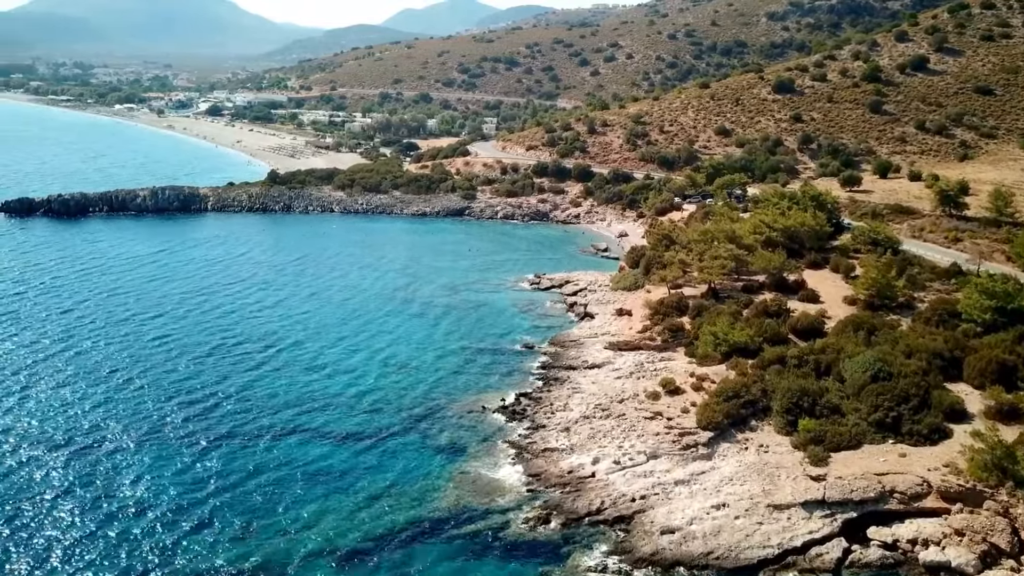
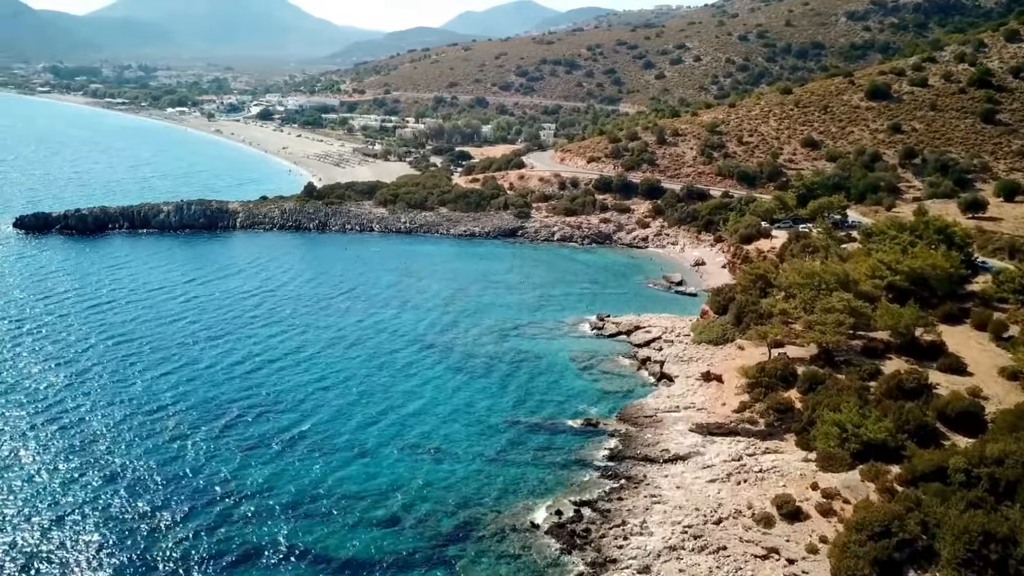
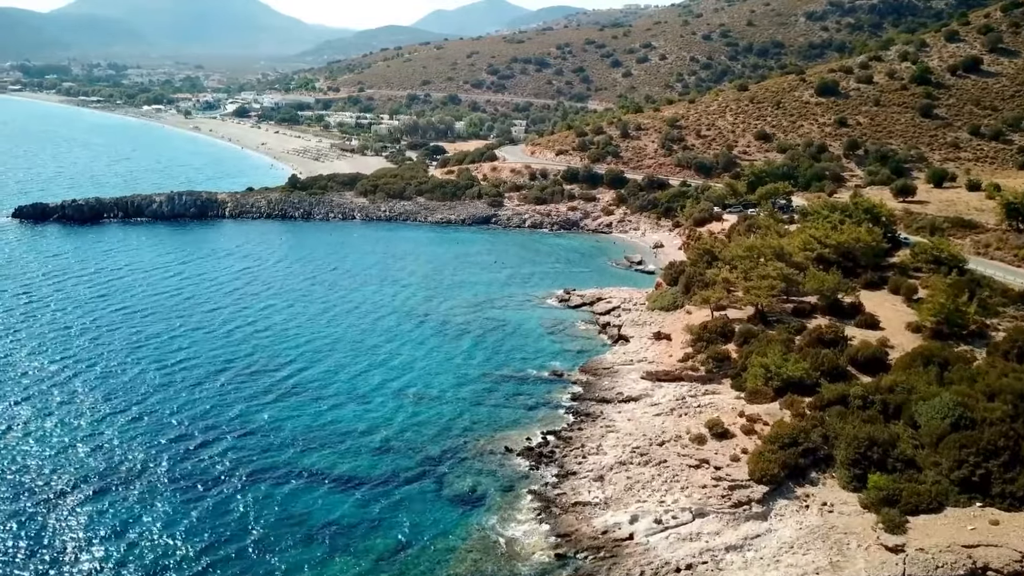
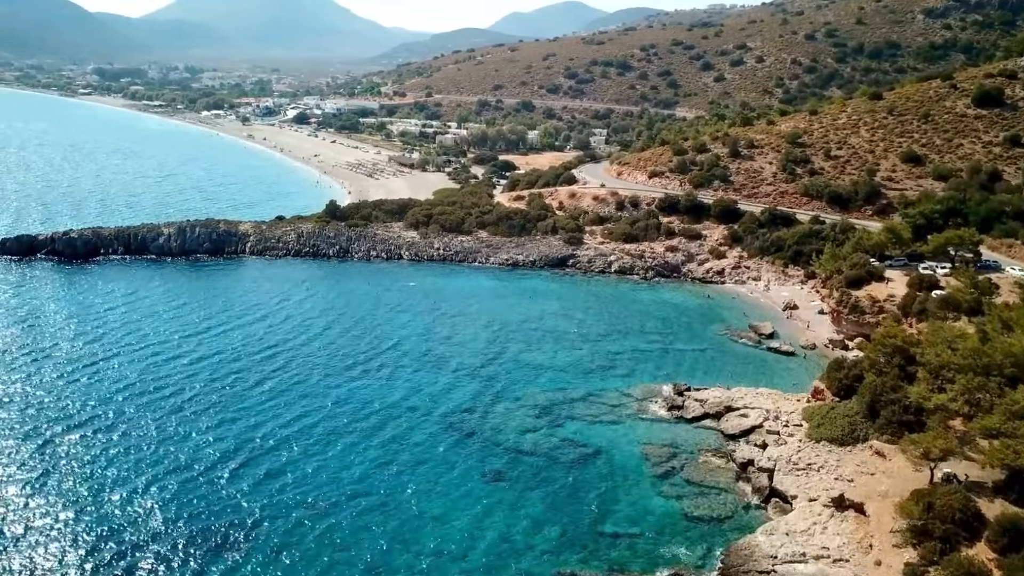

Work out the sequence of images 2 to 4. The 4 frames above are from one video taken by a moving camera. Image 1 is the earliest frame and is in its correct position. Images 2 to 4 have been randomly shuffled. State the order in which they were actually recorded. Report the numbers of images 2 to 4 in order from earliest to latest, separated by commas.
3, 2, 4
